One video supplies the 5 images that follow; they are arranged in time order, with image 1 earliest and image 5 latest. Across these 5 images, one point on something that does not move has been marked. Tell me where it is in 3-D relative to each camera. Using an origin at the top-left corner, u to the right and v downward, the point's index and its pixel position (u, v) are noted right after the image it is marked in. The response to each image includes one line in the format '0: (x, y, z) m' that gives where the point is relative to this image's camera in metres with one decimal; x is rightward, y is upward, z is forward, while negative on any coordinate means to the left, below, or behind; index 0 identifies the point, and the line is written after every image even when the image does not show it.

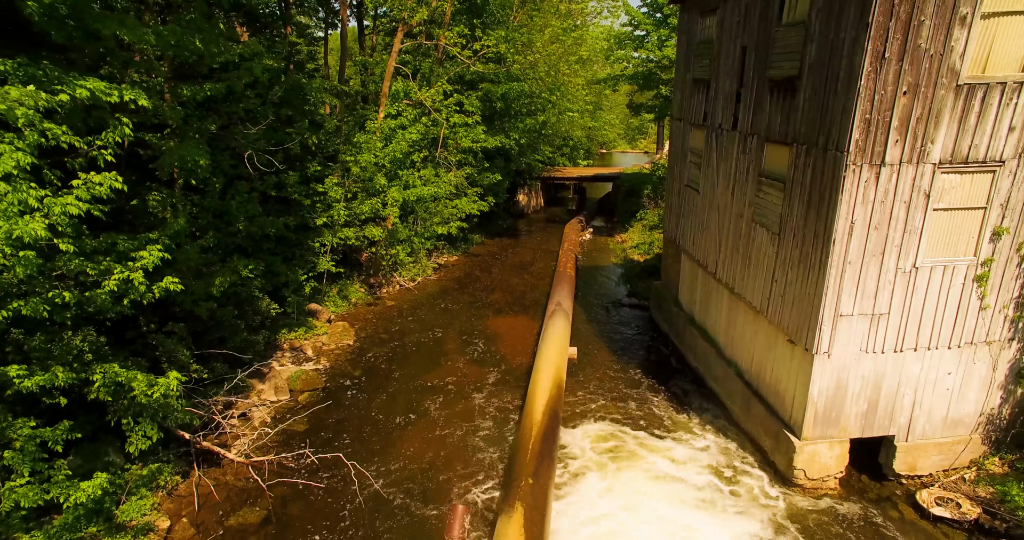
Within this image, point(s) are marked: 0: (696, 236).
0: (+3.2, +0.6, +11.5) m
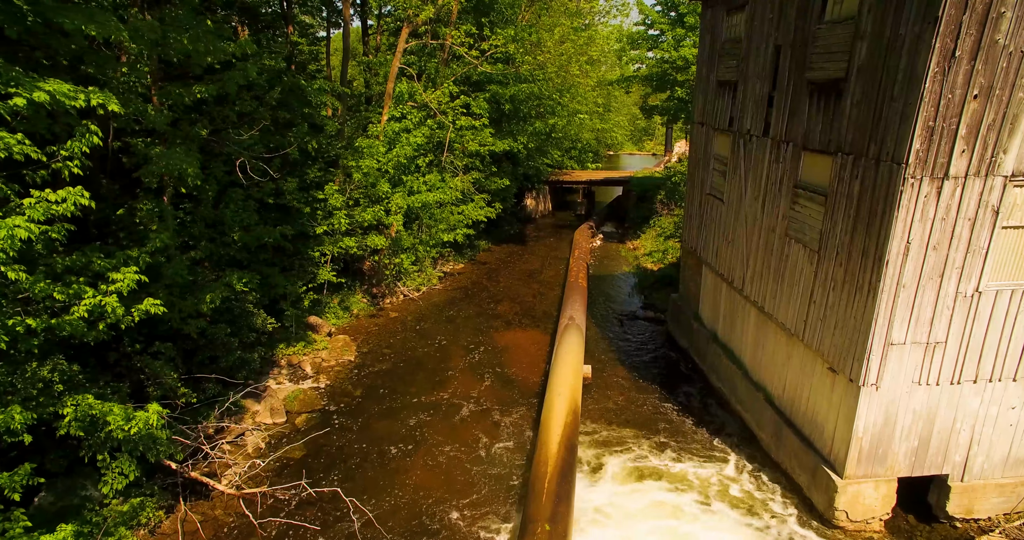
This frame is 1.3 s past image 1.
0: (+3.4, +0.4, +10.7) m
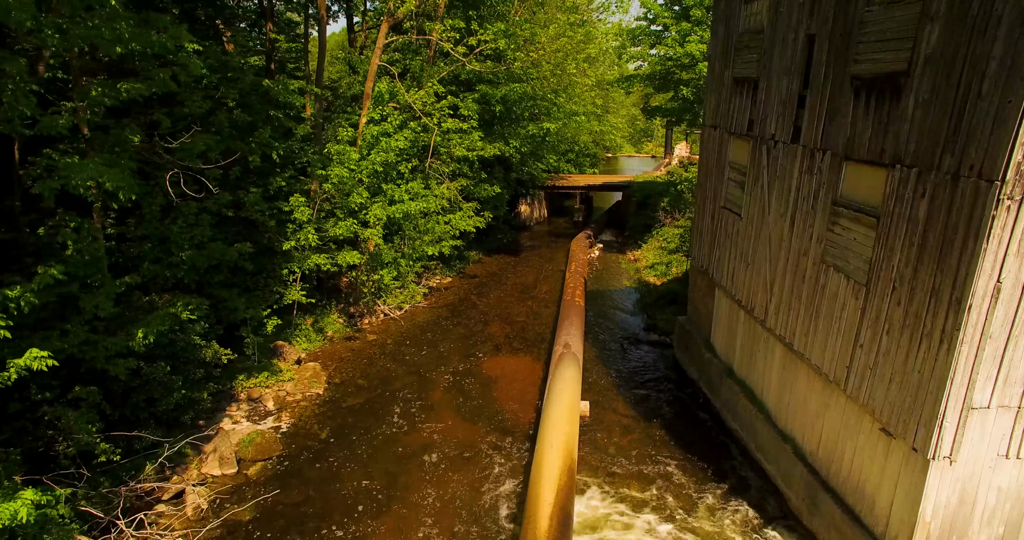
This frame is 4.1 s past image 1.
0: (+3.2, 0.0, +9.4) m
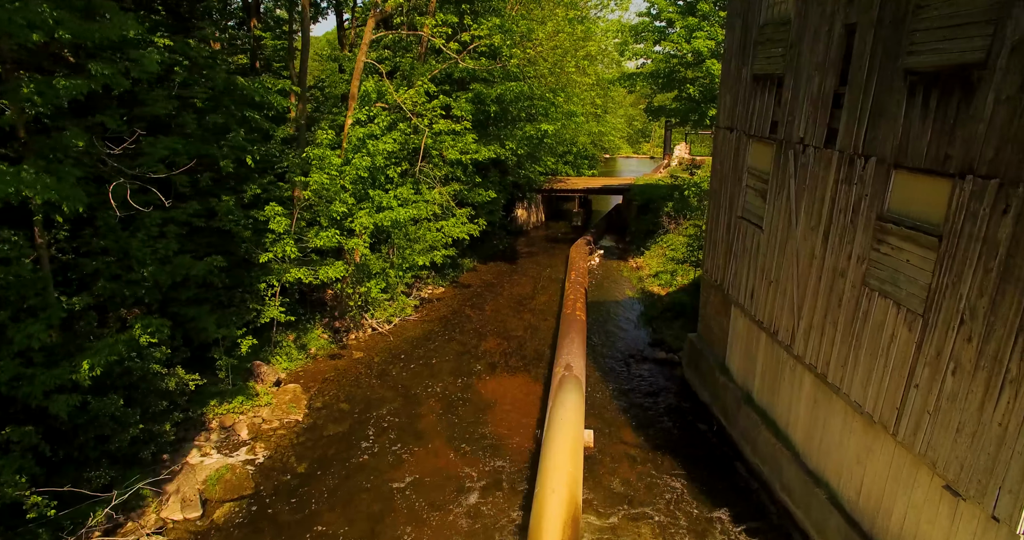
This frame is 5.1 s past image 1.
0: (+3.2, -0.2, +8.5) m
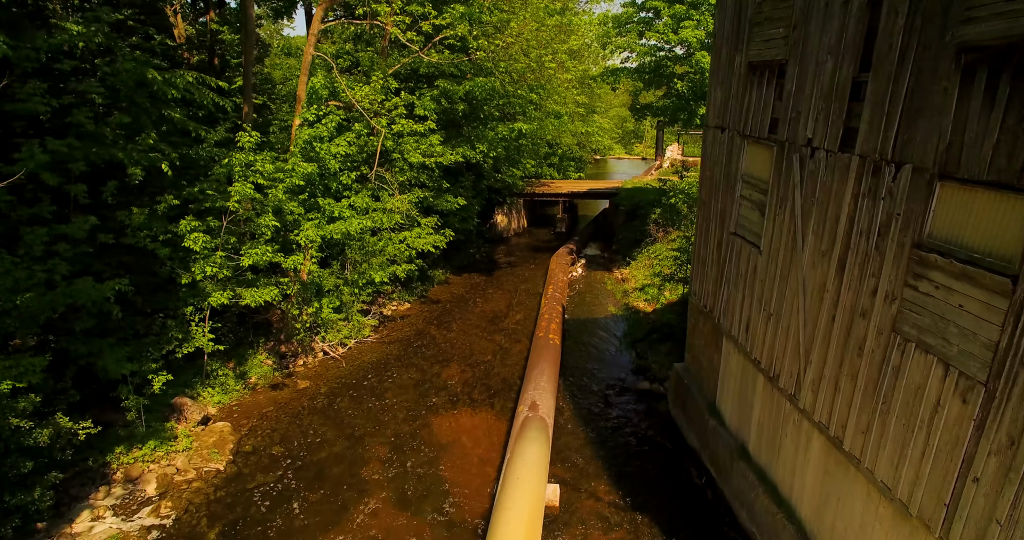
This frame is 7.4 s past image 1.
0: (+2.6, -0.5, +7.0) m
